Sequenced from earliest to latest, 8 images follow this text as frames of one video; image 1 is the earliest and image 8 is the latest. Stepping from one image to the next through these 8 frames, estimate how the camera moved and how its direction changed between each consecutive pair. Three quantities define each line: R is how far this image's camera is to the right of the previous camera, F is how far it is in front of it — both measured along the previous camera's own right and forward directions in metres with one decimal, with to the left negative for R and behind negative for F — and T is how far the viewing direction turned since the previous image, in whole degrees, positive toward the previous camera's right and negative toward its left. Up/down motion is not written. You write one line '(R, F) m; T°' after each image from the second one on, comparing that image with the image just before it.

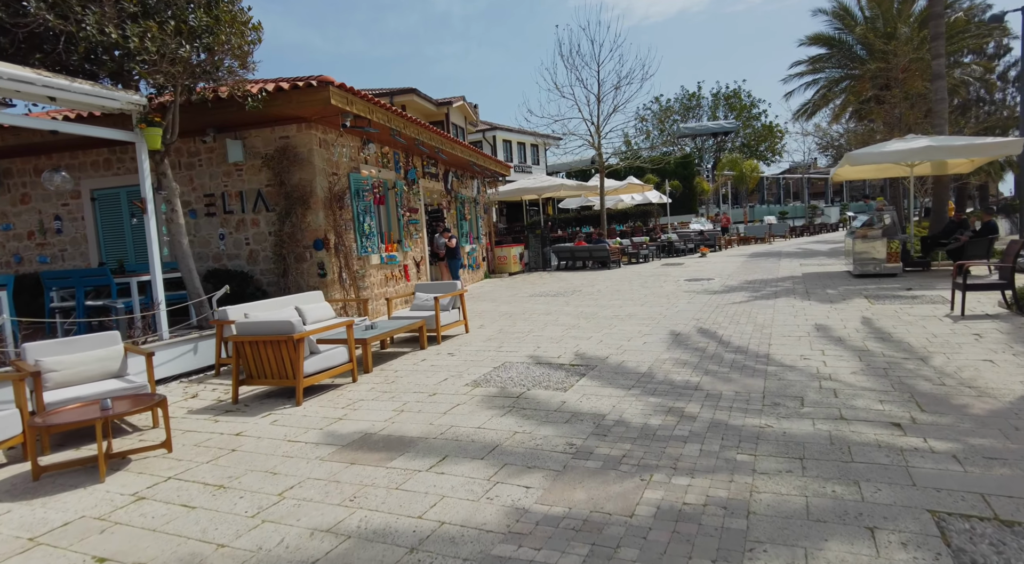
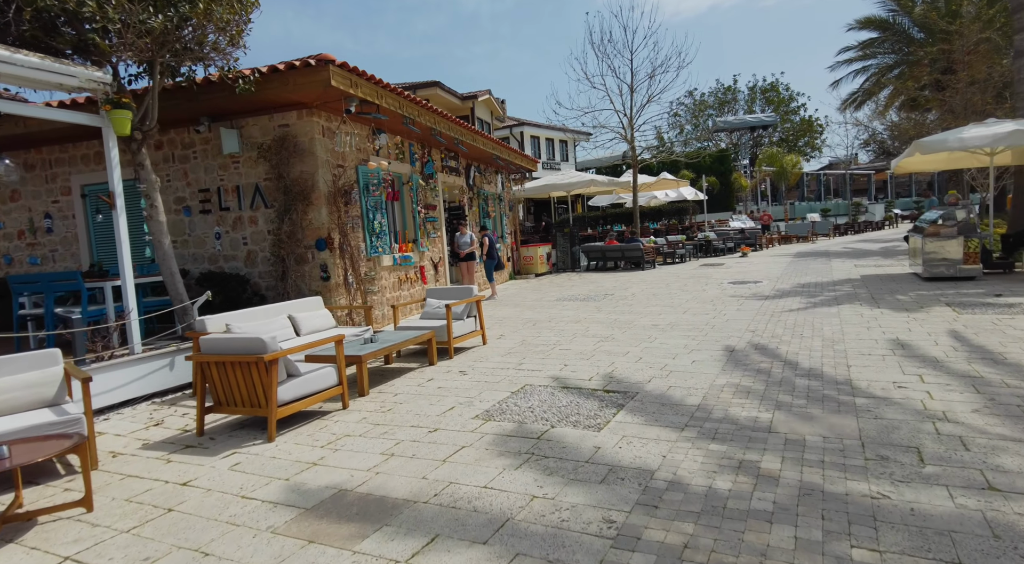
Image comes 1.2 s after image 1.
(+0.1, +1.1) m; -3°
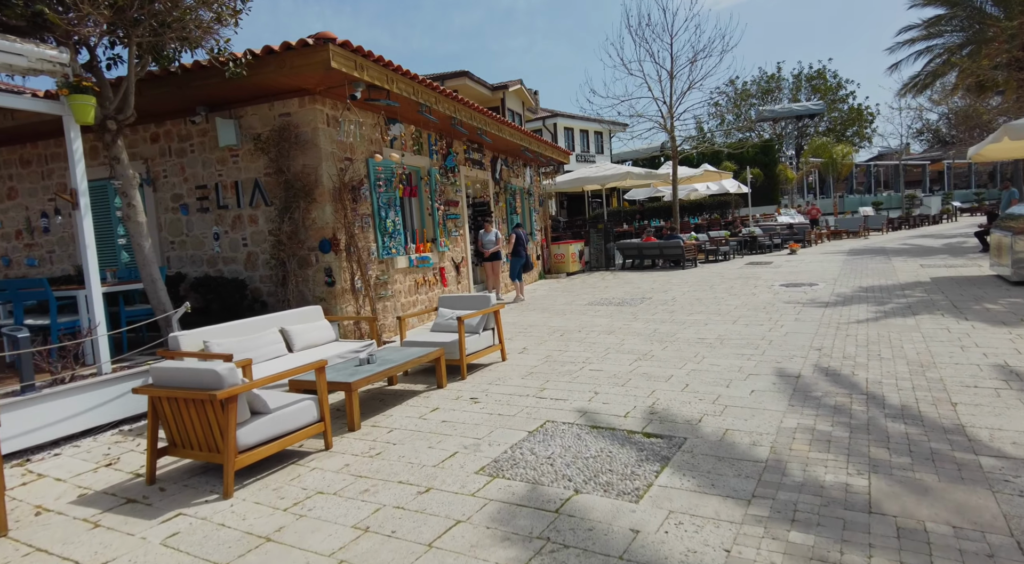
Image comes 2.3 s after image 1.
(+0.1, +1.0) m; -3°
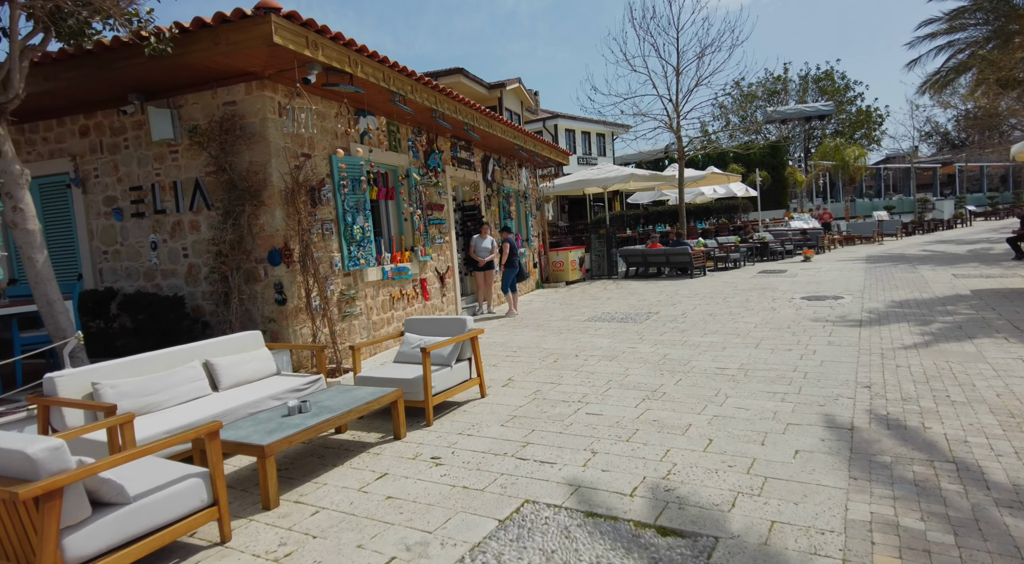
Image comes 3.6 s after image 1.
(+0.2, +1.2) m; 0°
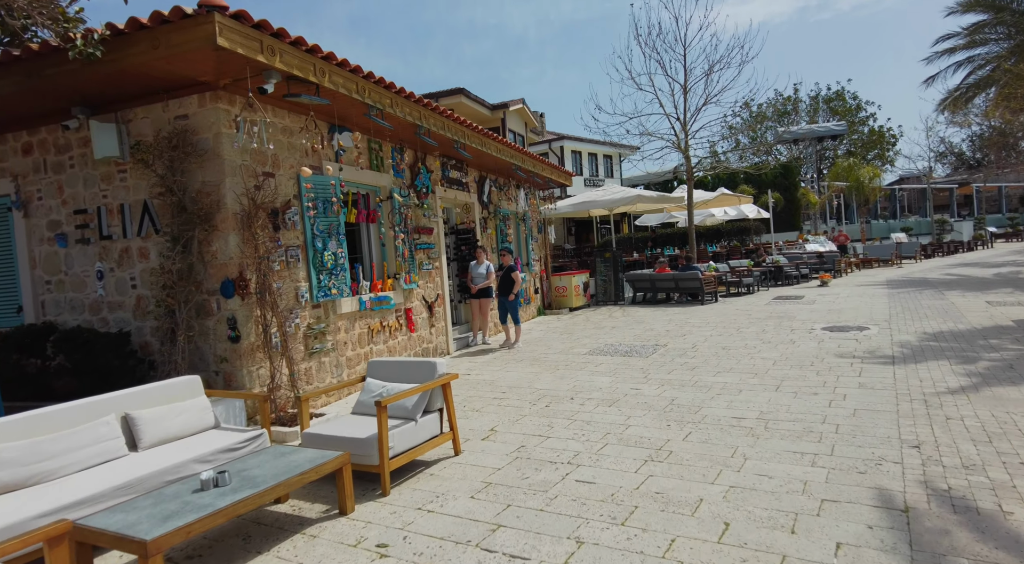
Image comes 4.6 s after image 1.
(+0.2, +0.8) m; -1°
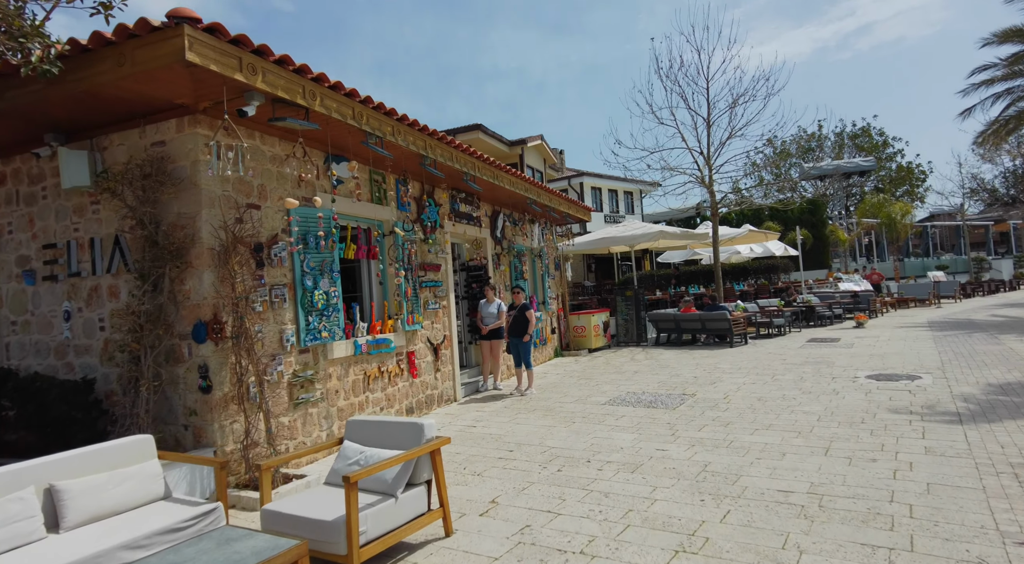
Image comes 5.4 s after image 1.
(+0.1, +0.7) m; -2°
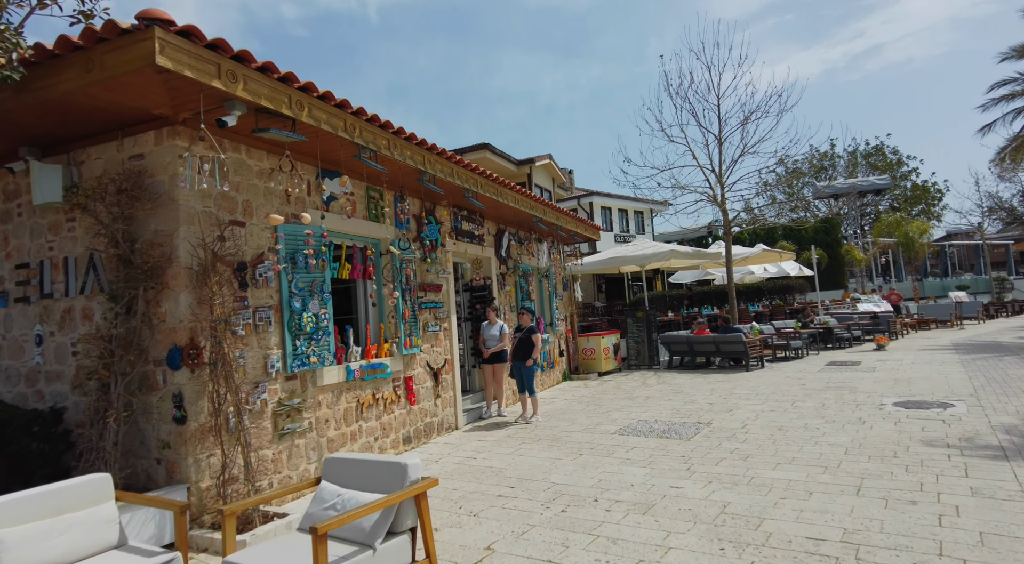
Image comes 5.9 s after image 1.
(+0.1, +0.4) m; -1°
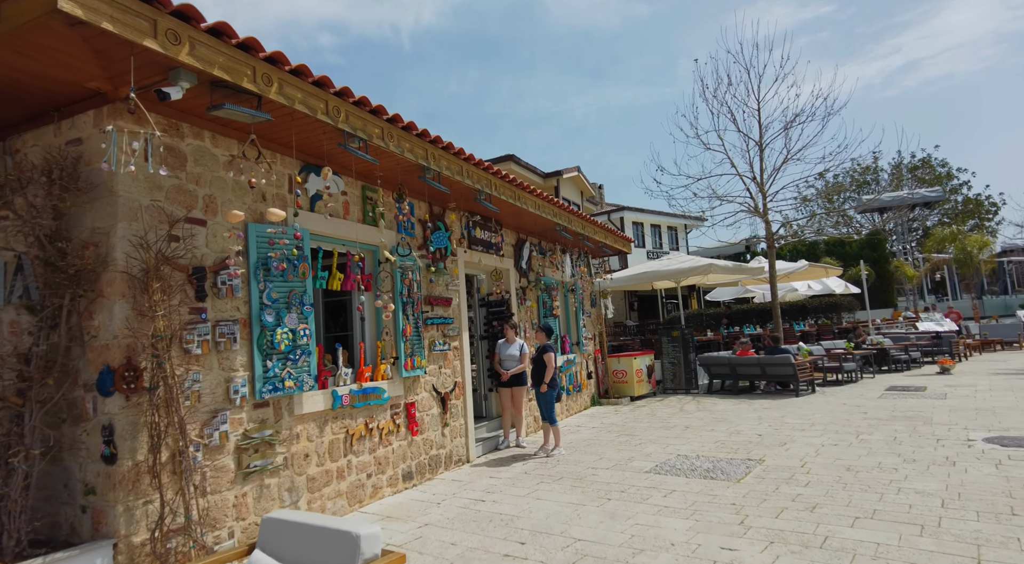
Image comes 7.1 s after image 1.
(+0.2, +1.0) m; -3°
